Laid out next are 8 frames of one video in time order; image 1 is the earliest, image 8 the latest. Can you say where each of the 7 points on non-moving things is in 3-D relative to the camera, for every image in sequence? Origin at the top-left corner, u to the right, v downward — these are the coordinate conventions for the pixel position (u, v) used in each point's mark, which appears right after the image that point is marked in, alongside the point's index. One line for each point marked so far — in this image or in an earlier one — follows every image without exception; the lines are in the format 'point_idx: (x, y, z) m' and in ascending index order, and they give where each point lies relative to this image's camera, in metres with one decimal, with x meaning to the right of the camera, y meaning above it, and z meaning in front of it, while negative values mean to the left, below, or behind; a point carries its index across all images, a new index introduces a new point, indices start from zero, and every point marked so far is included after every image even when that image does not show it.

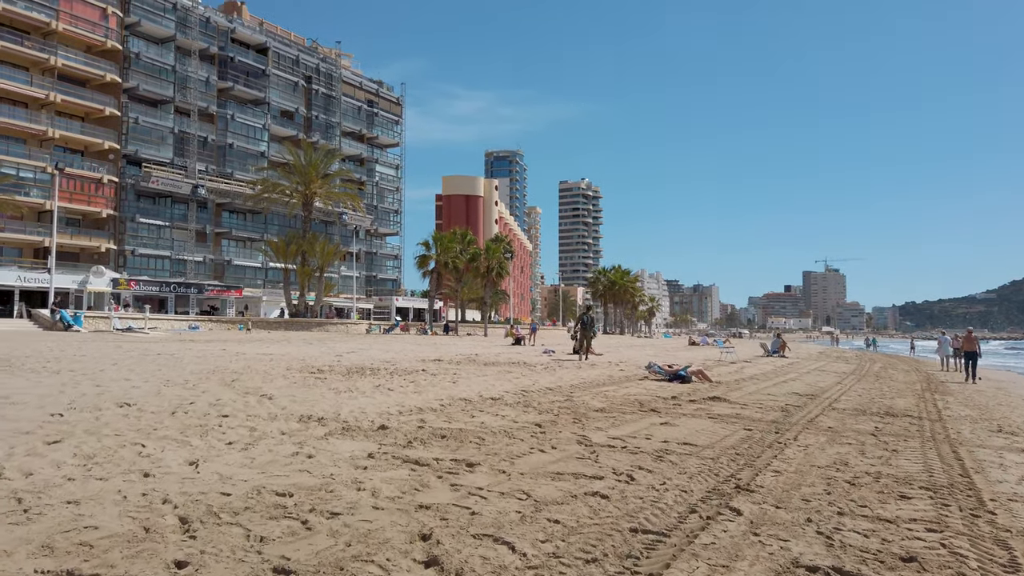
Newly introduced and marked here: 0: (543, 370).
0: (+0.7, -1.7, +15.5) m
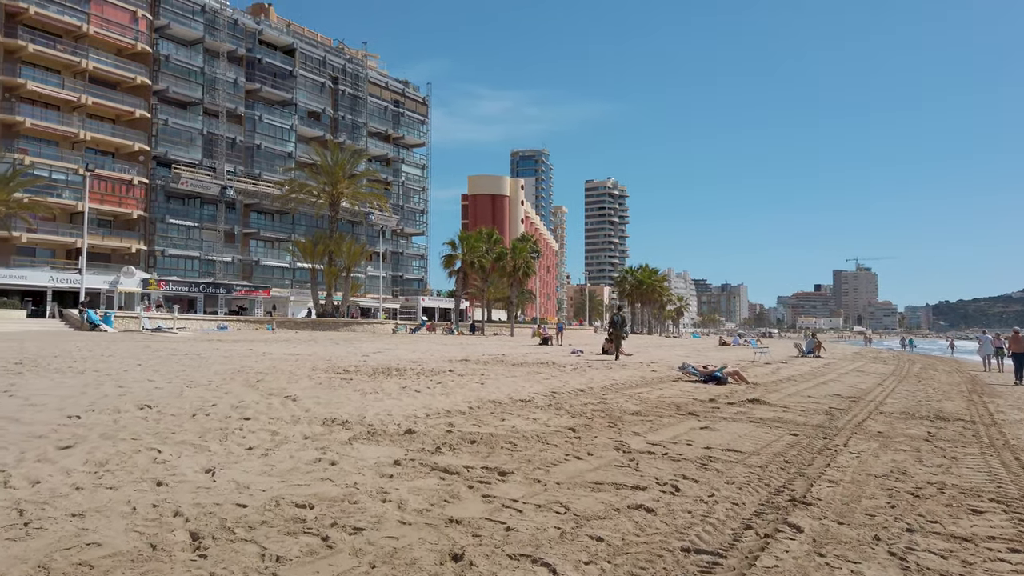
0: (+1.3, -1.7, +15.1) m
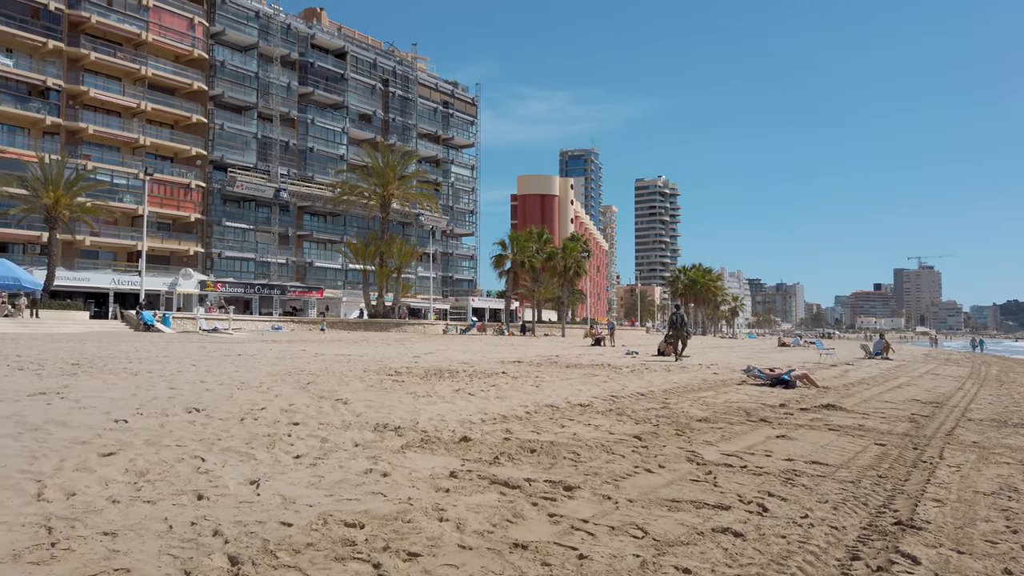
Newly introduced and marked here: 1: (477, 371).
0: (+2.3, -1.6, +14.6) m
1: (-0.7, -1.6, +14.2) m
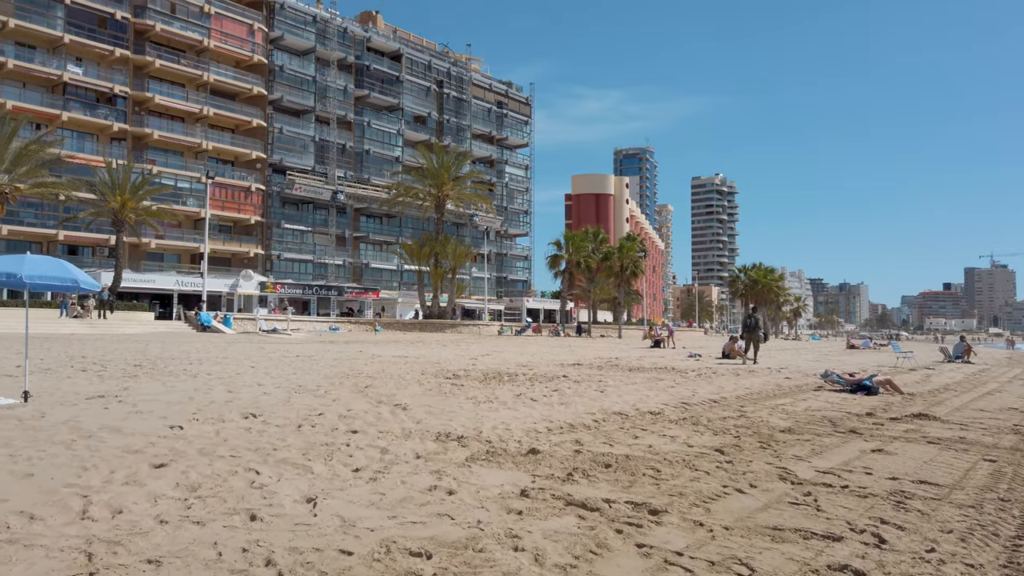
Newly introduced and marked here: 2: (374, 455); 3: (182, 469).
0: (+3.4, -1.7, +13.9) m
1: (+0.4, -1.6, +13.7) m
2: (-1.0, -1.2, +5.5) m
3: (-2.1, -1.1, +4.8) m
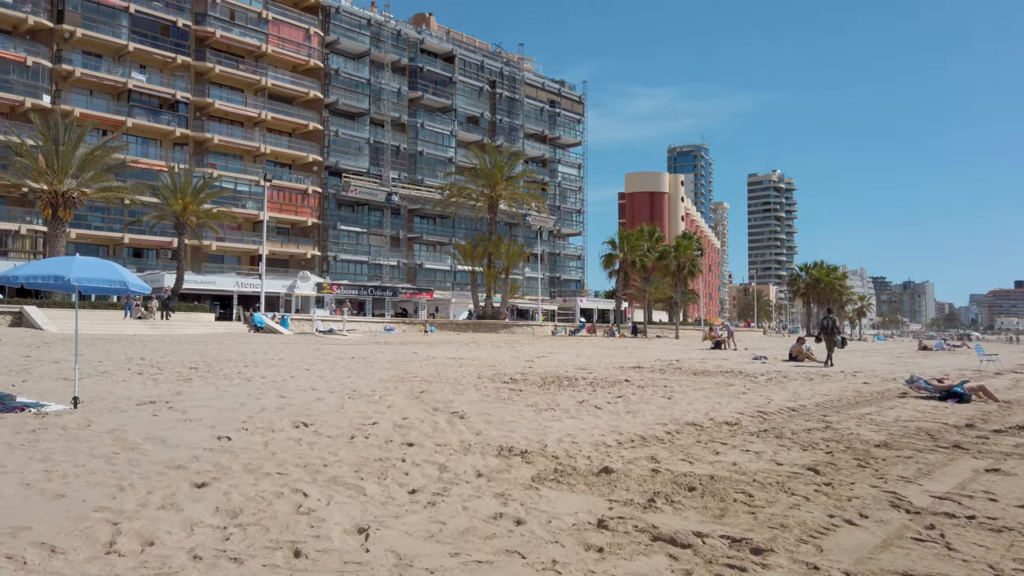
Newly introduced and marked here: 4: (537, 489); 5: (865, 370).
0: (+4.5, -1.6, +13.1) m
1: (+1.5, -1.6, +13.1) m
2: (-0.5, -1.2, +5.1) m
3: (-1.7, -1.2, +4.4) m
4: (+0.2, -1.2, +4.7) m
5: (+8.2, -1.9, +17.7) m
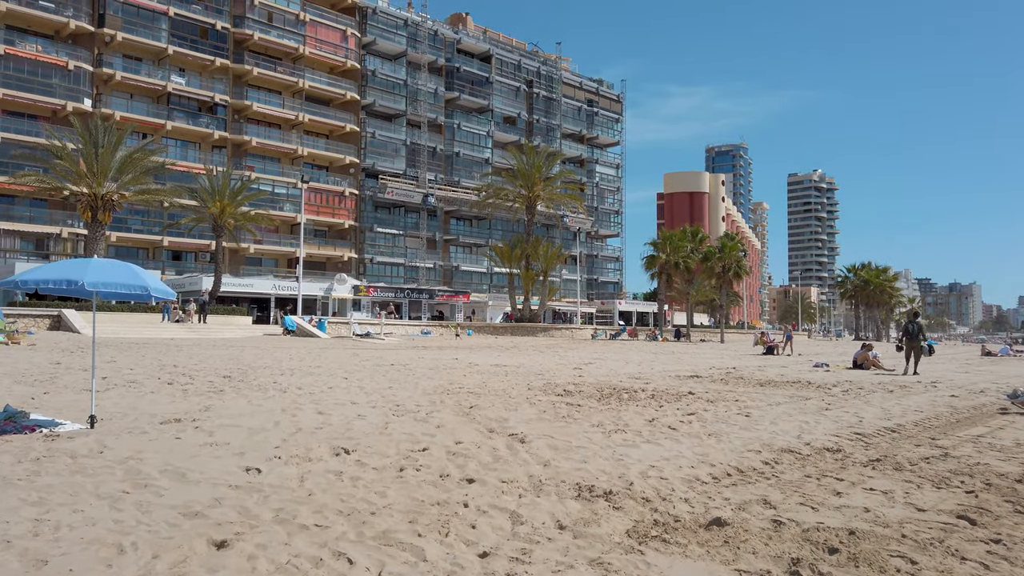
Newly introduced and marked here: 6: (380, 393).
0: (+5.3, -1.7, +11.9) m
1: (+2.3, -1.6, +12.1) m
2: (0.0, -1.3, +4.1) m
3: (-1.2, -1.2, +3.4) m
4: (+0.6, -1.3, +3.7) m
5: (+9.3, -2.0, +16.4) m
6: (-1.8, -1.5, +10.4) m
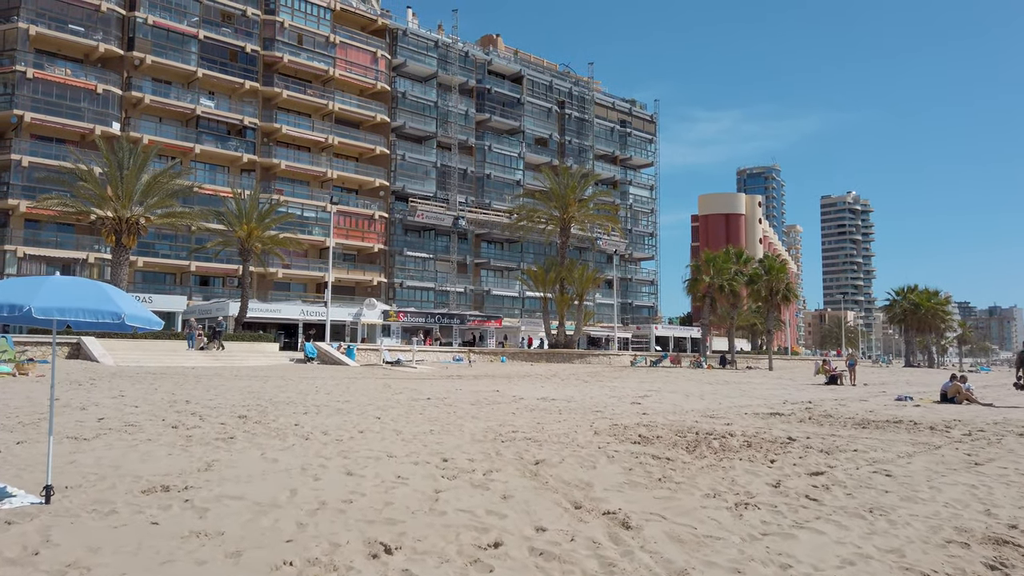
0: (+6.2, -2.0, +9.8) m
1: (+3.2, -2.0, +10.1) m
2: (+0.5, -1.4, +2.2) m
3: (-0.7, -1.3, +1.6) m
4: (+1.2, -1.4, +1.8) m
5: (+10.3, -2.4, +14.1) m
6: (-1.0, -1.7, +8.6) m
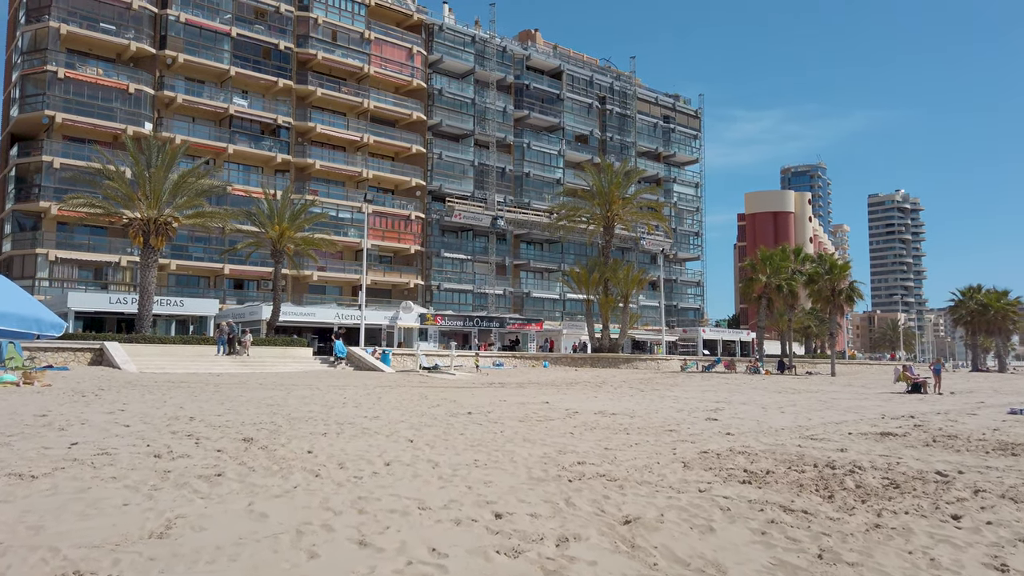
0: (+6.9, -1.9, +7.4) m
1: (+3.9, -1.9, +7.8) m
2: (+0.8, -1.2, +0.1) m
3: (-0.4, -1.2, -0.5) m
4: (+1.4, -1.2, -0.3) m
5: (+11.2, -2.3, +11.5) m
6: (-0.4, -1.7, +6.5) m
